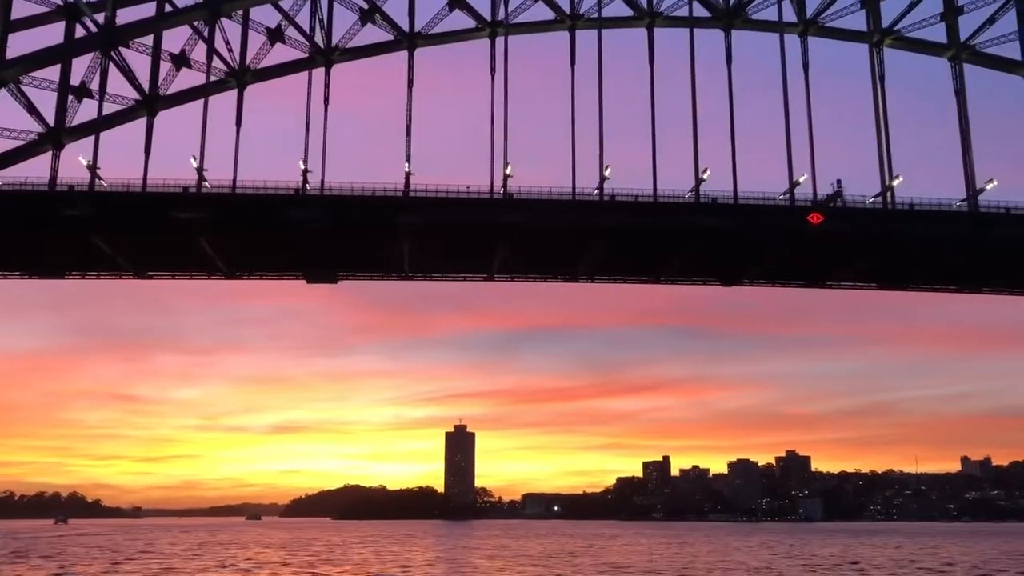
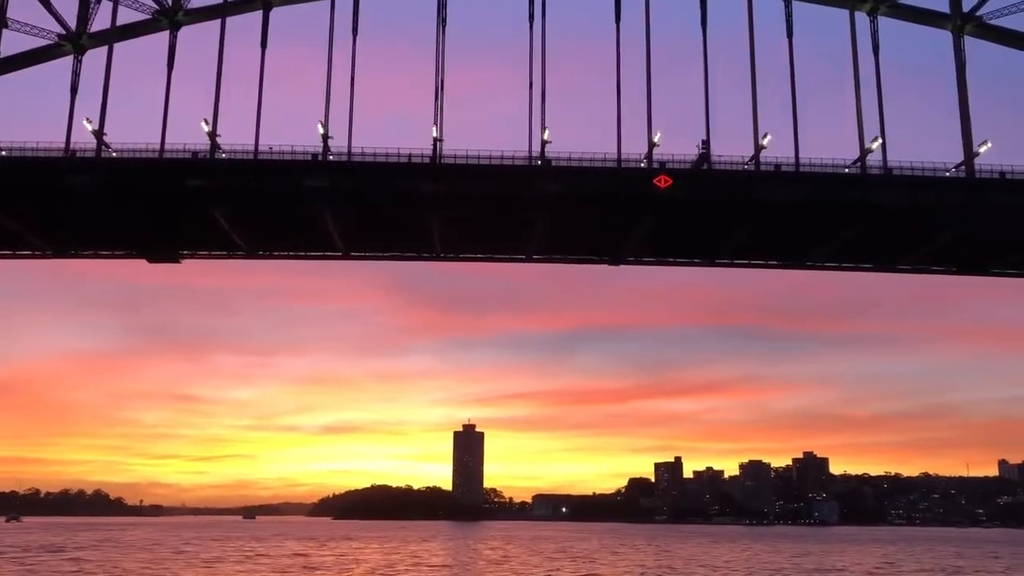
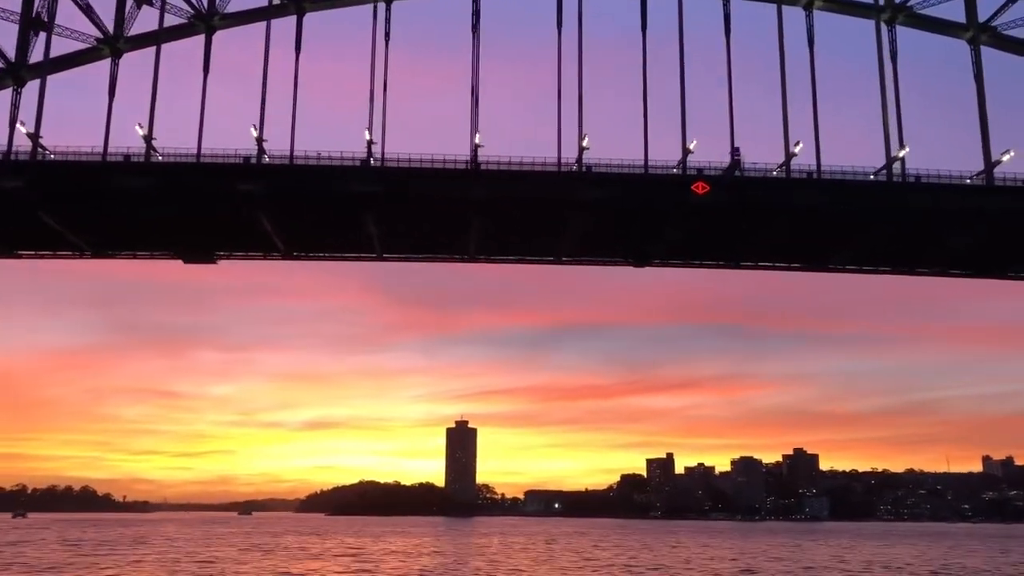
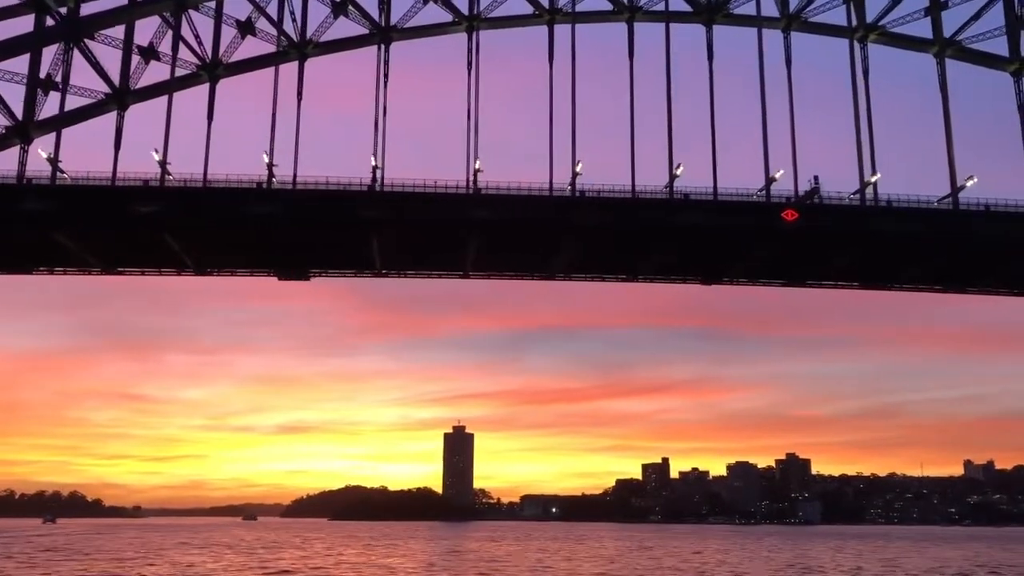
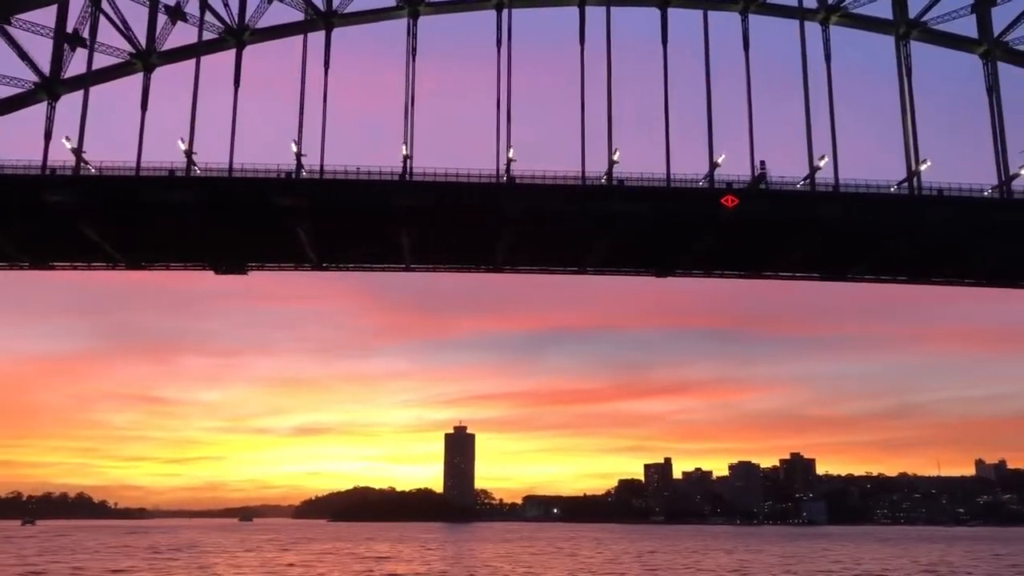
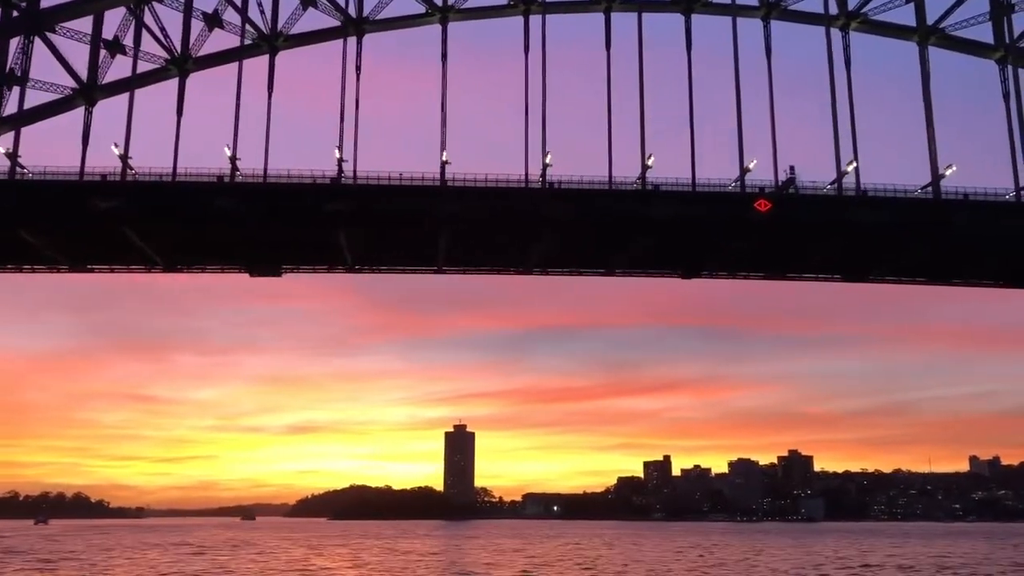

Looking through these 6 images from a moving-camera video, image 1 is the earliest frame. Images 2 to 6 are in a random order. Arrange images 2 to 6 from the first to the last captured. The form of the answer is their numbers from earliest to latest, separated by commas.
4, 6, 5, 3, 2
